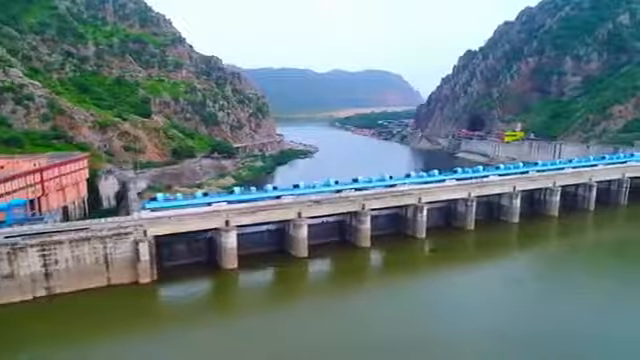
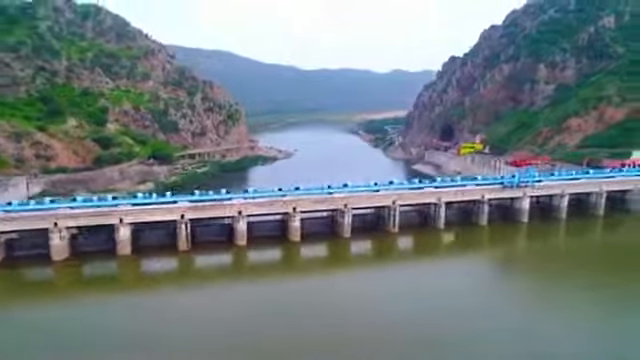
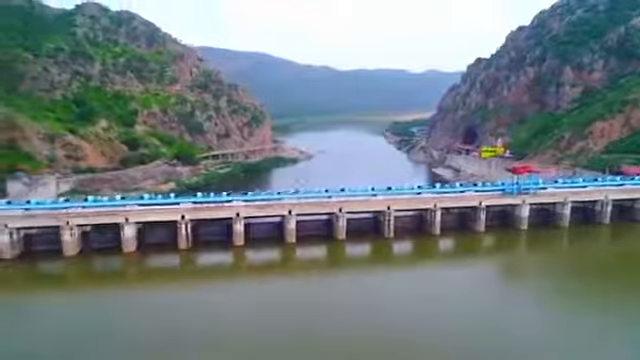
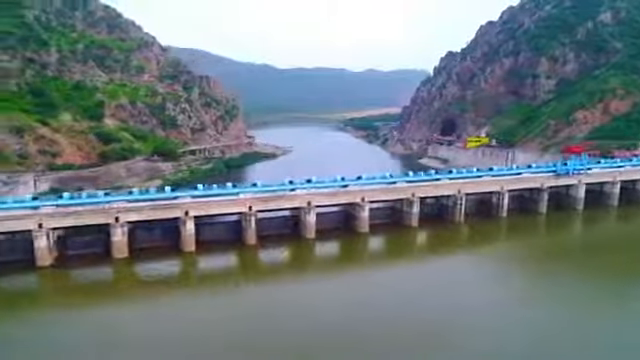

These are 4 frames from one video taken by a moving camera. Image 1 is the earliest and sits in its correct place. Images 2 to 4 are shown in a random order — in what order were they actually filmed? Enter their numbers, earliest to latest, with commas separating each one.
4, 2, 3
